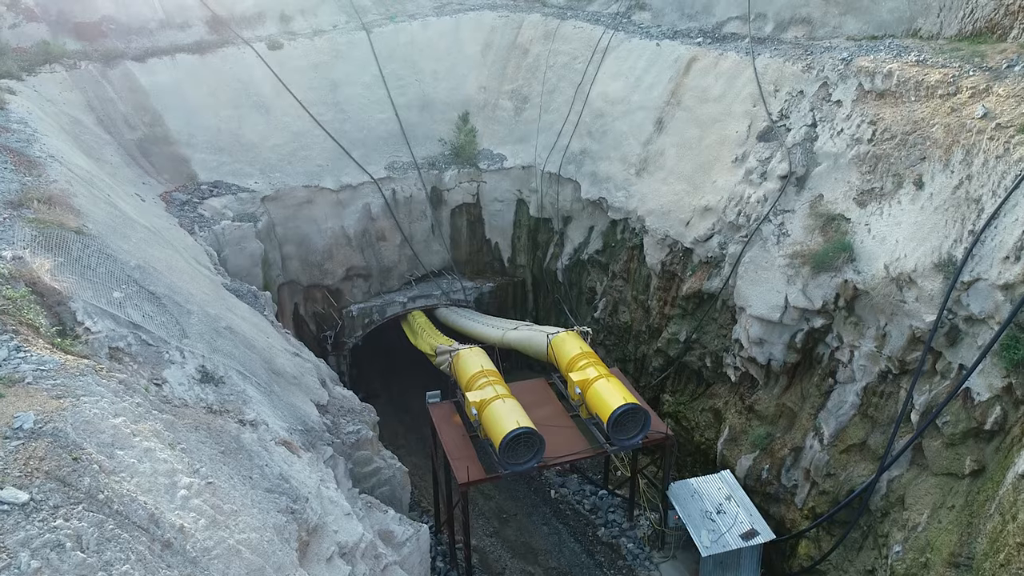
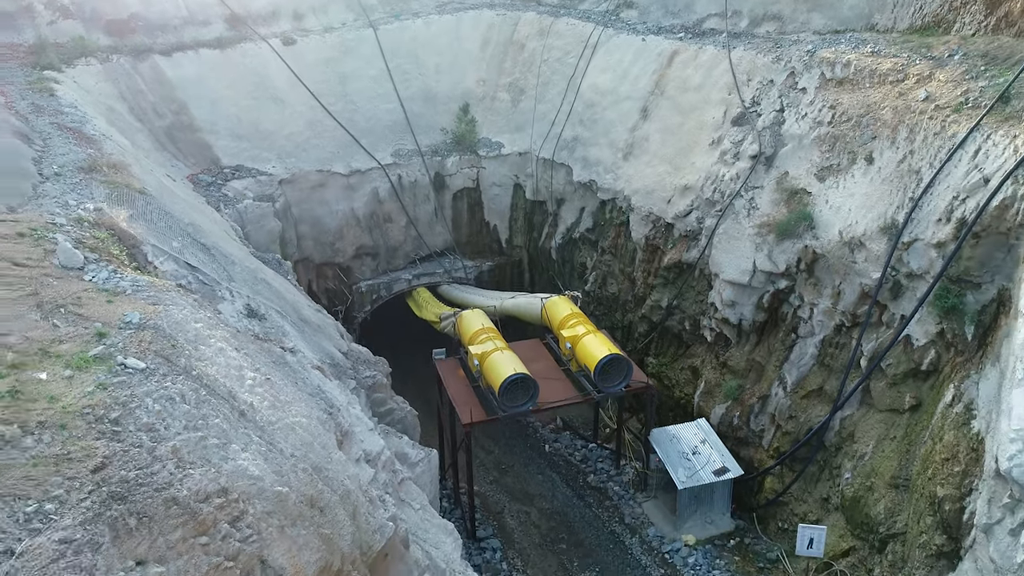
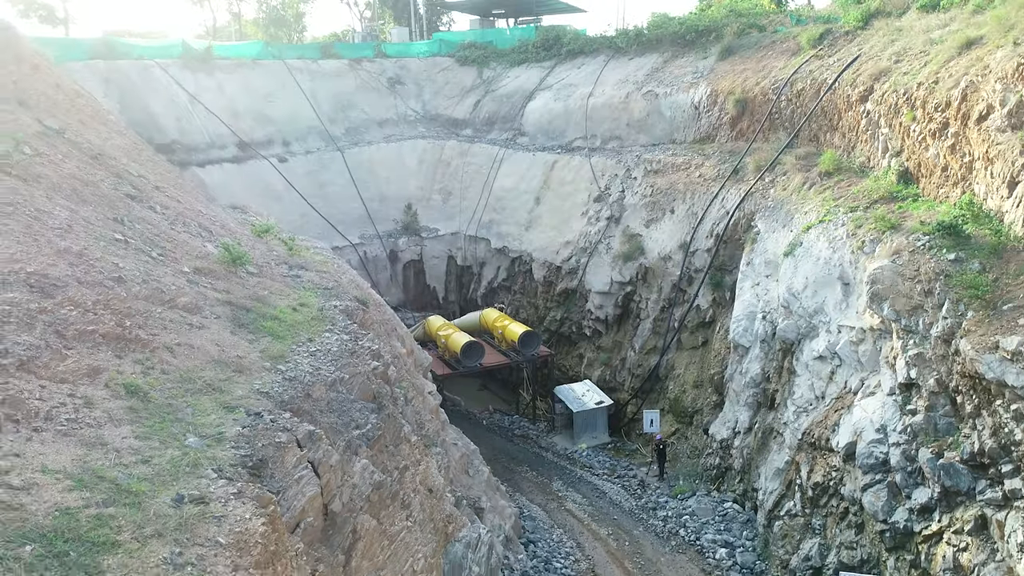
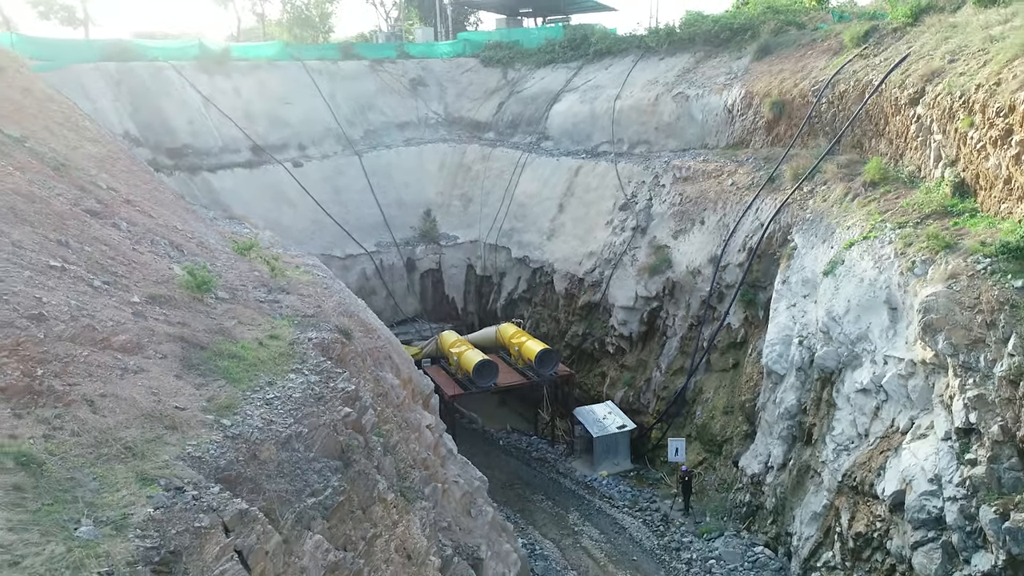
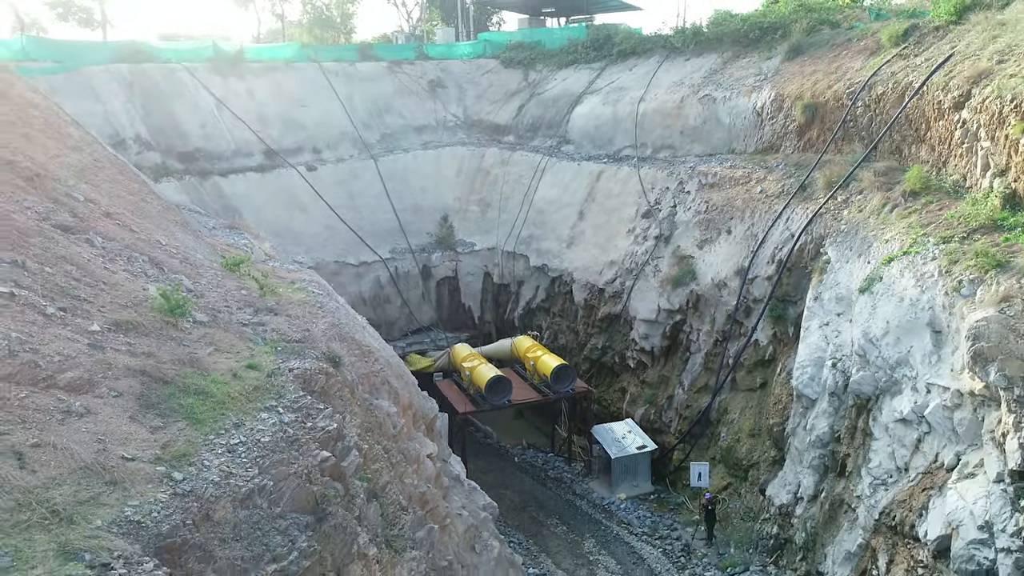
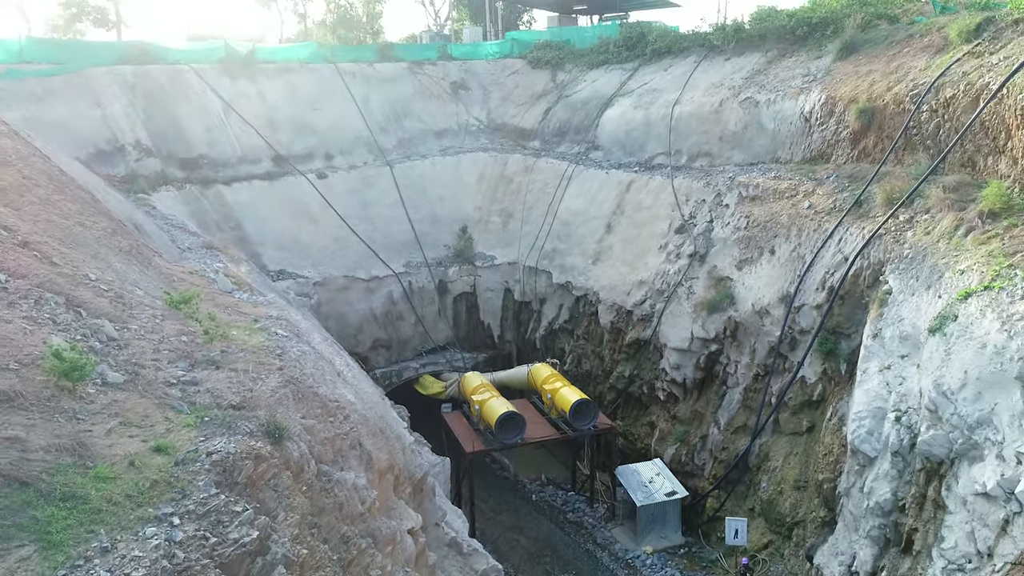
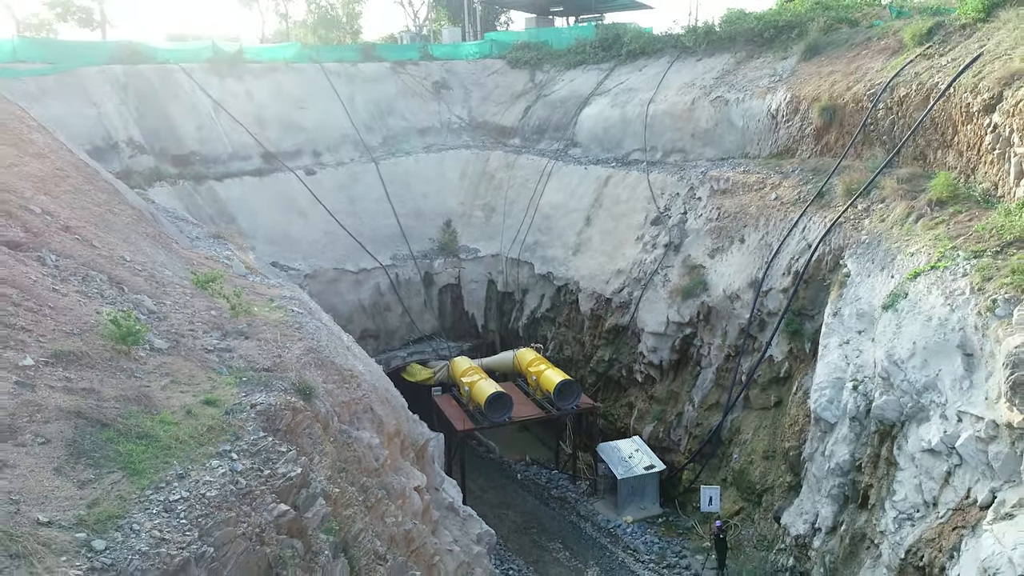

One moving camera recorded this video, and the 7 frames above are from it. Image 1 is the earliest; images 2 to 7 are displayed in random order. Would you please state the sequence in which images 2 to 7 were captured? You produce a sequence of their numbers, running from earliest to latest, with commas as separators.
2, 6, 7, 5, 4, 3
